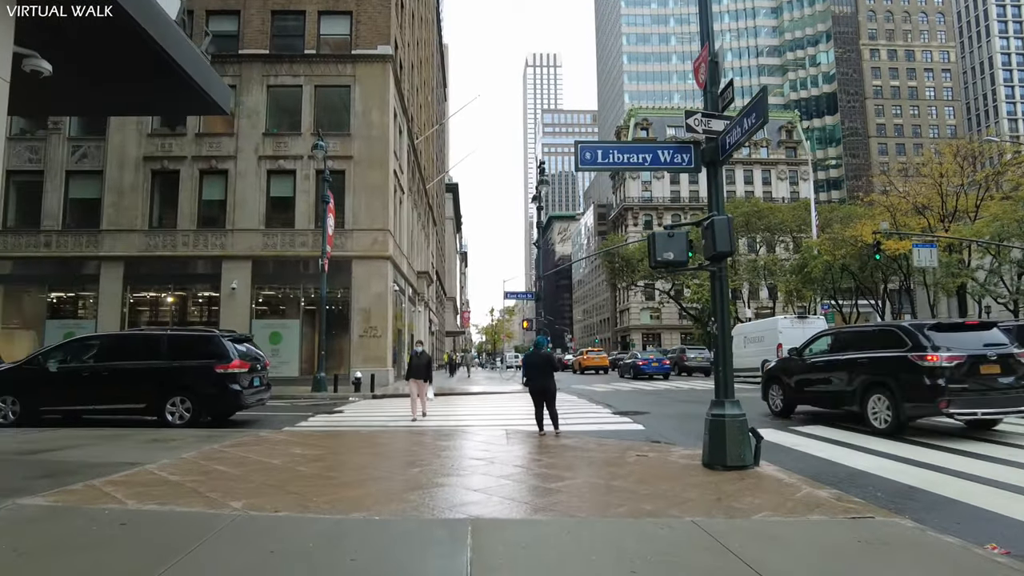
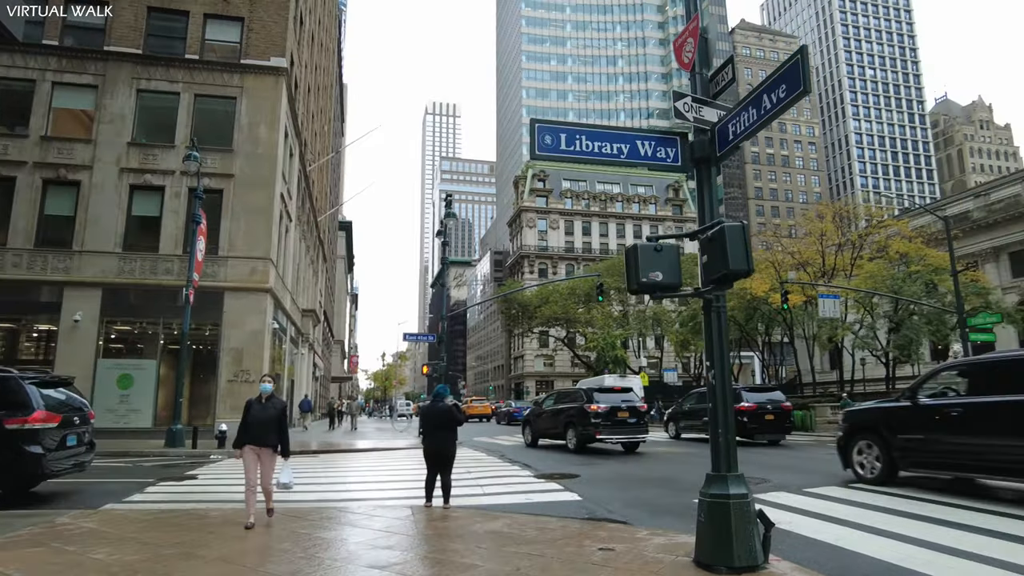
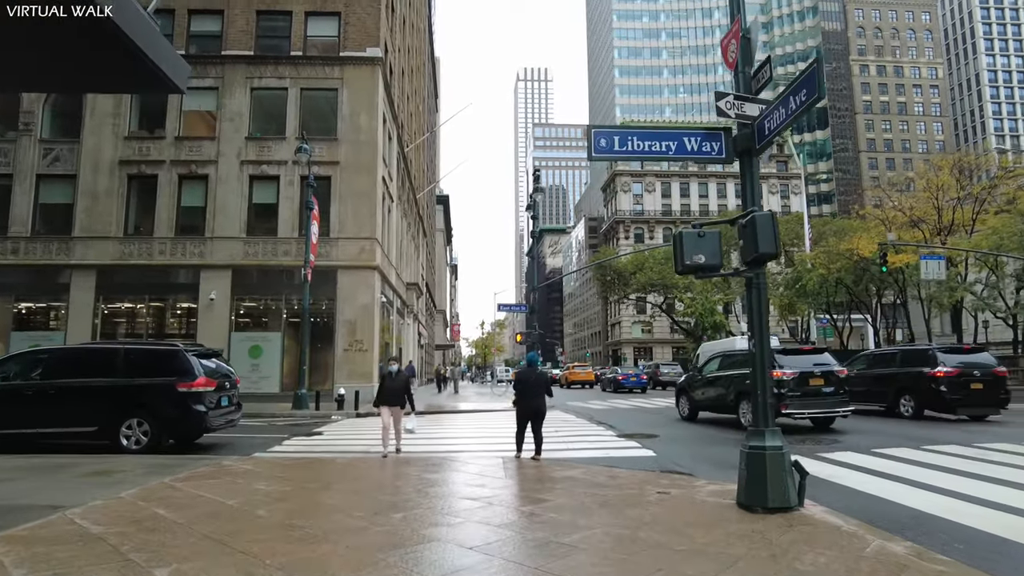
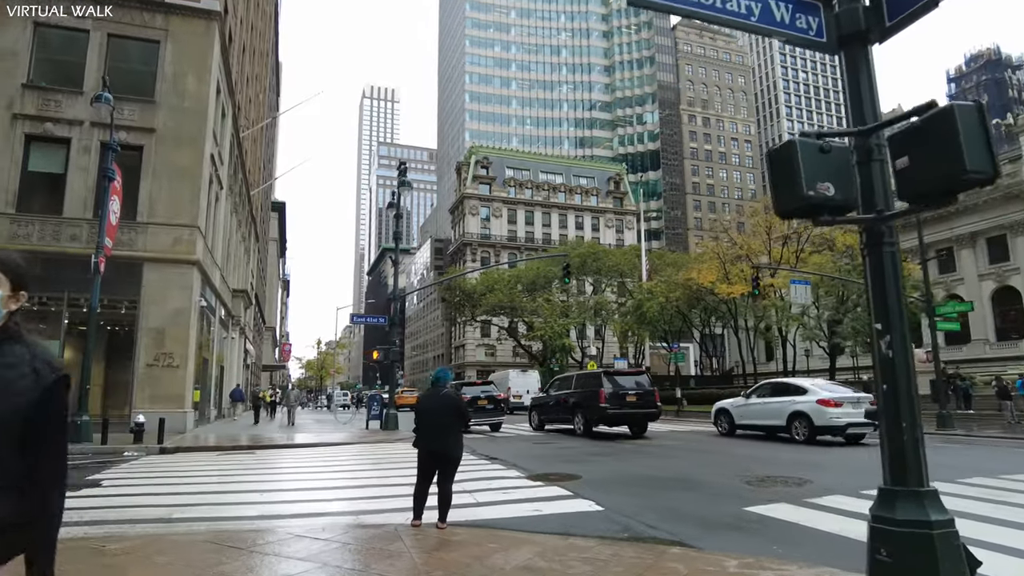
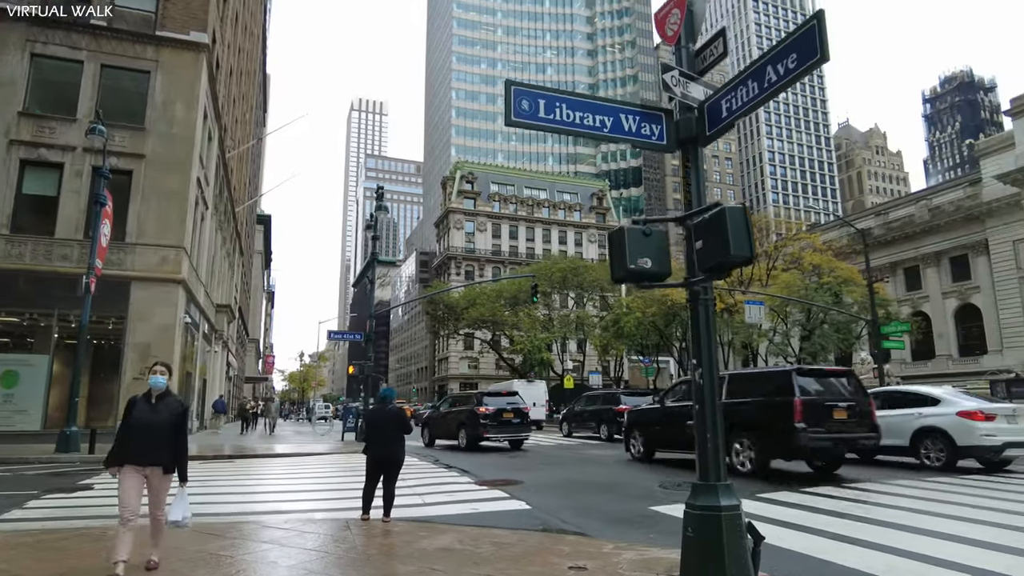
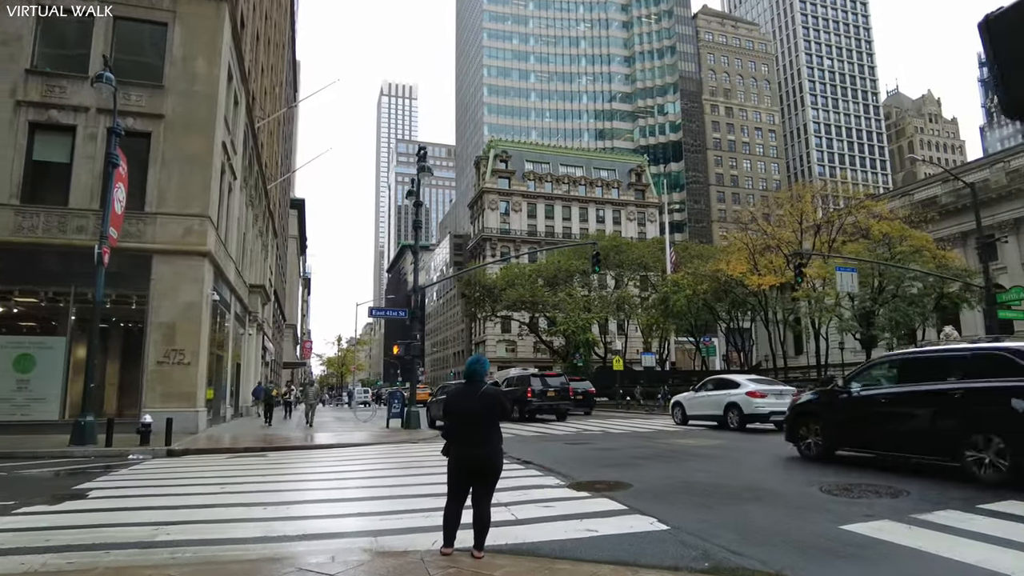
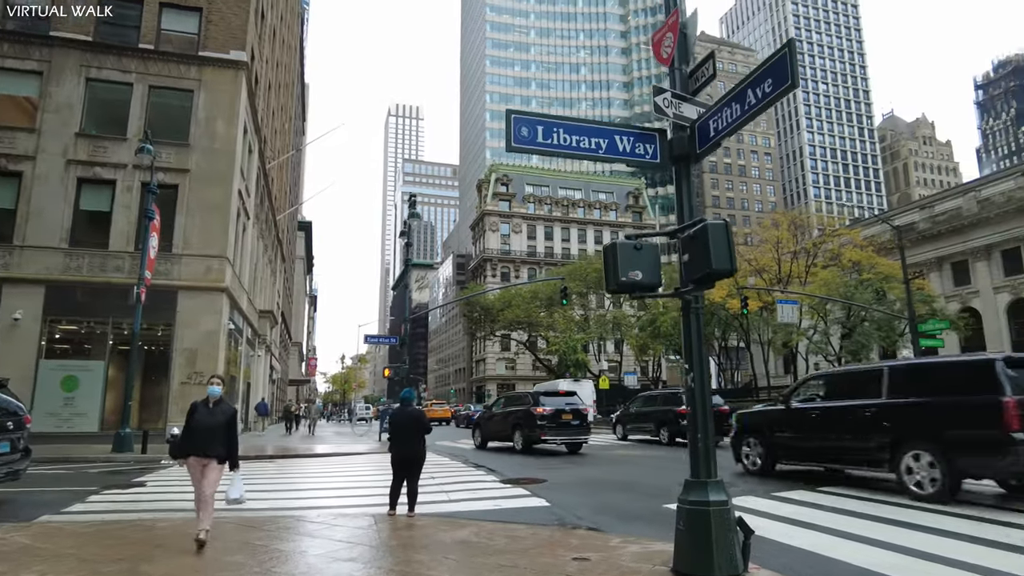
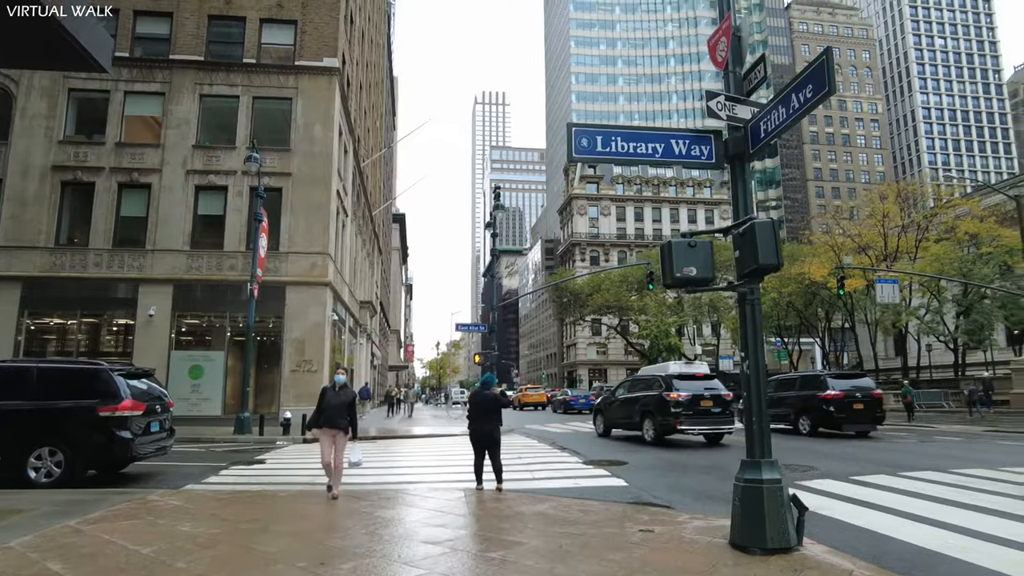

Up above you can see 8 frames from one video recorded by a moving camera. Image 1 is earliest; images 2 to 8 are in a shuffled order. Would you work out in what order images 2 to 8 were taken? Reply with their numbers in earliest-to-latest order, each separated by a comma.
3, 8, 2, 7, 5, 4, 6
